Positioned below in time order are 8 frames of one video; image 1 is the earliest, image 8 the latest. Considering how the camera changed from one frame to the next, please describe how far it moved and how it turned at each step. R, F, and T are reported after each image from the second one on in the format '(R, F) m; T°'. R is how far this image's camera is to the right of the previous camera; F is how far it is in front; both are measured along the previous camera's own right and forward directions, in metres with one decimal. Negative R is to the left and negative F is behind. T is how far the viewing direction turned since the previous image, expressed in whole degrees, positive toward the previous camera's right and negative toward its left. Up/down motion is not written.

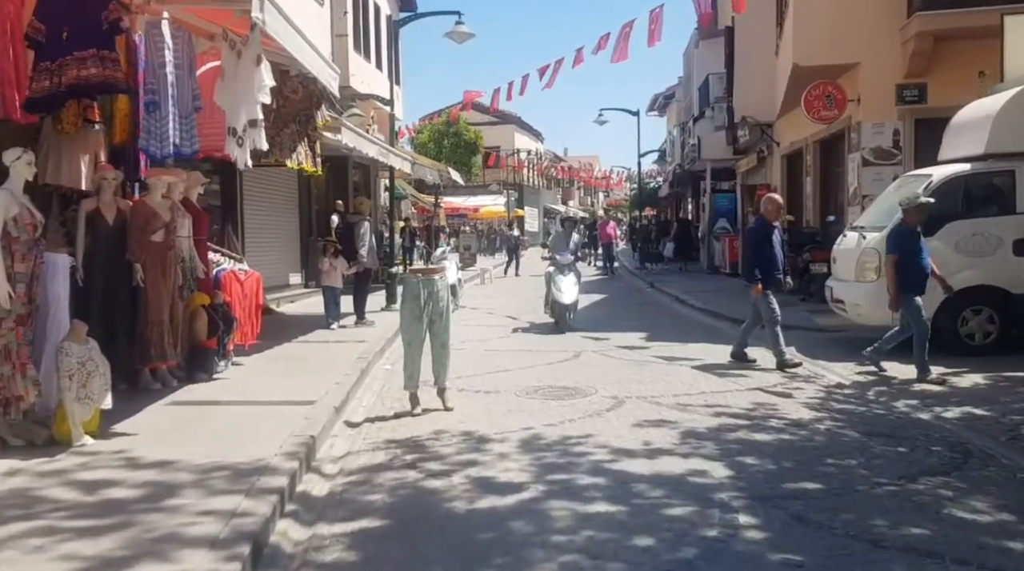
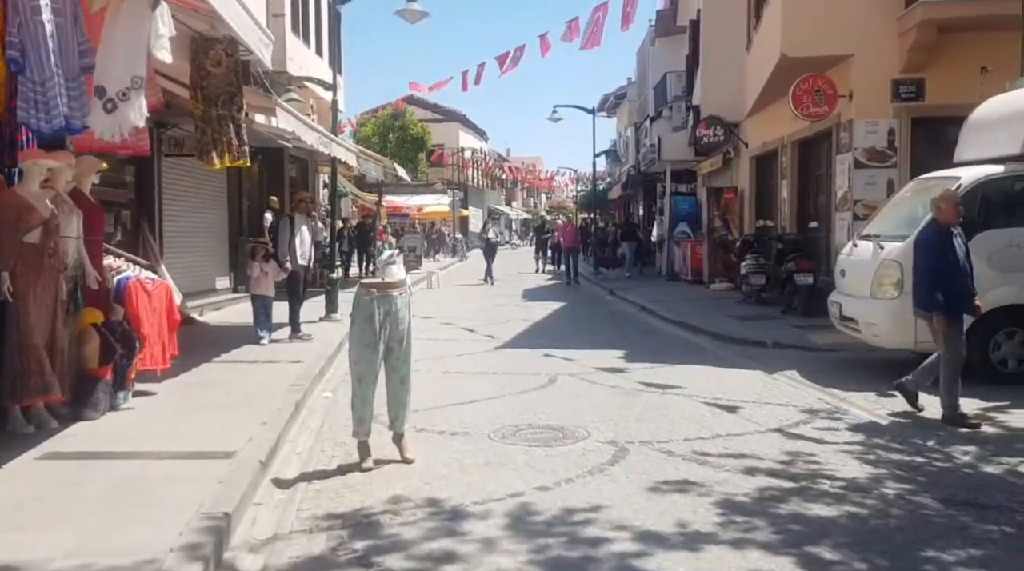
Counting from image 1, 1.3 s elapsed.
(-0.3, +1.5) m; +4°
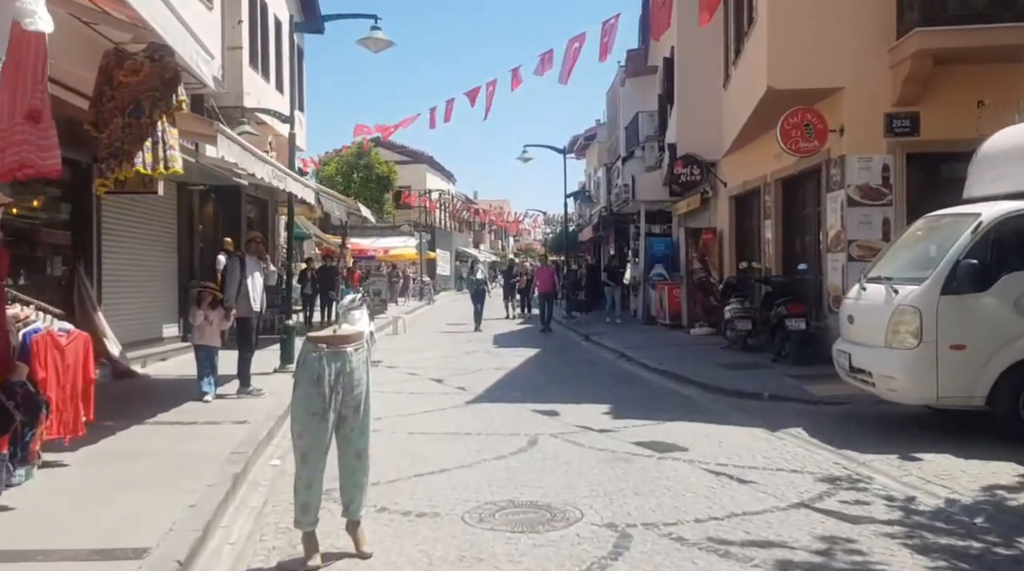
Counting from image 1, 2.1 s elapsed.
(-0.1, +1.0) m; +2°
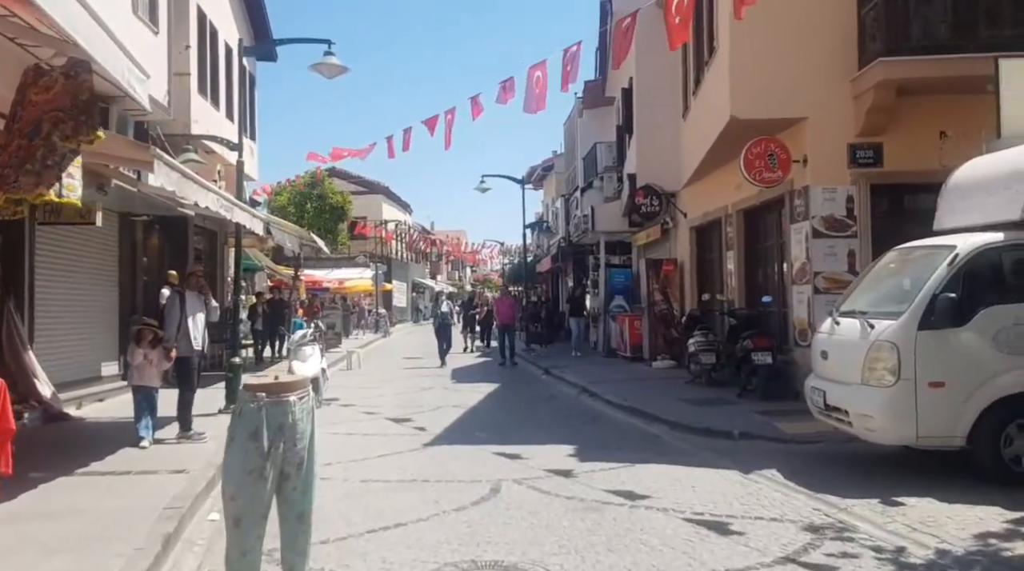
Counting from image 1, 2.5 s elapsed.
(0.0, +0.5) m; +3°
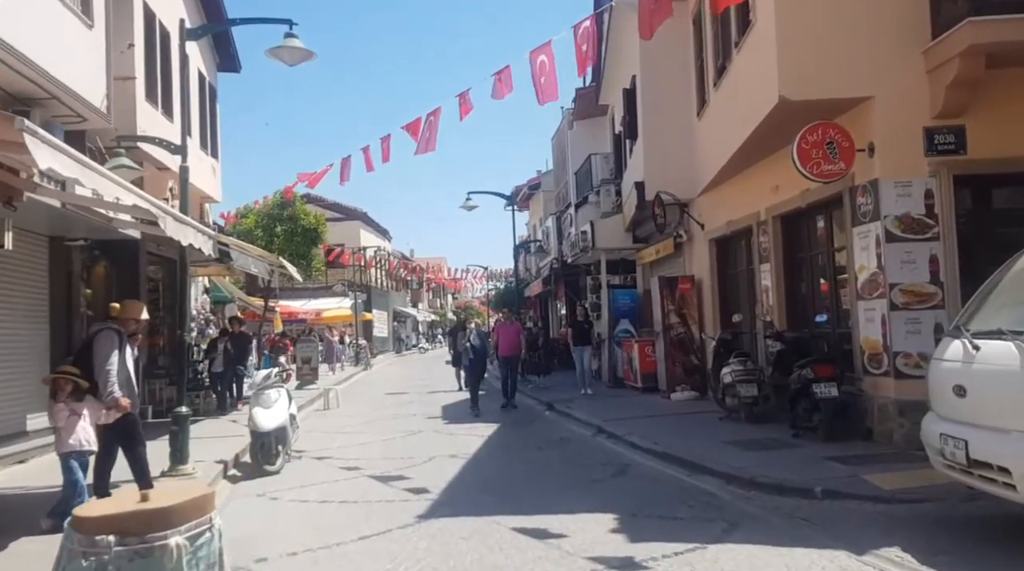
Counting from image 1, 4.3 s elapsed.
(-0.3, +2.2) m; +1°
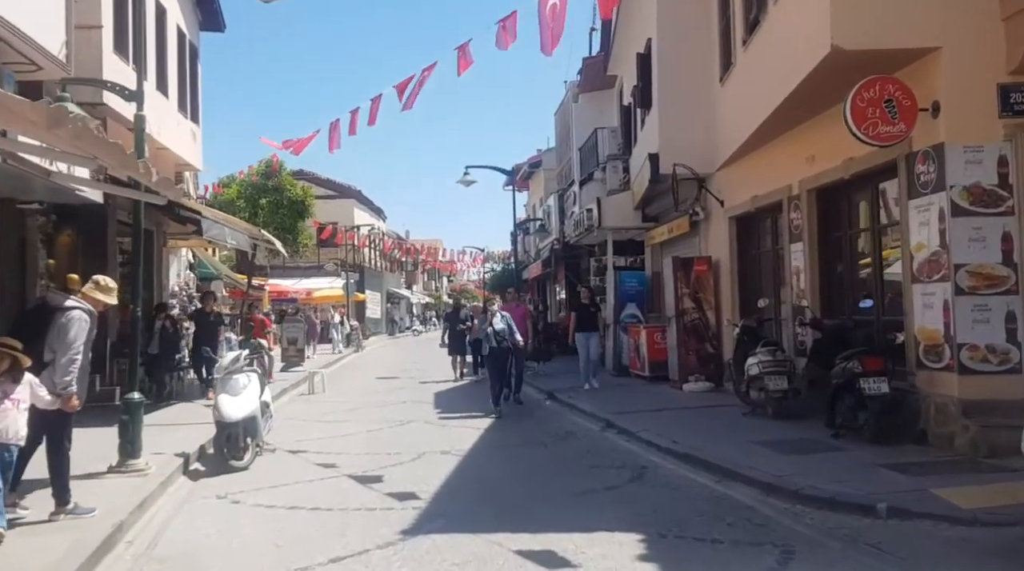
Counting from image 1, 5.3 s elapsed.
(-0.1, +1.3) m; 0°
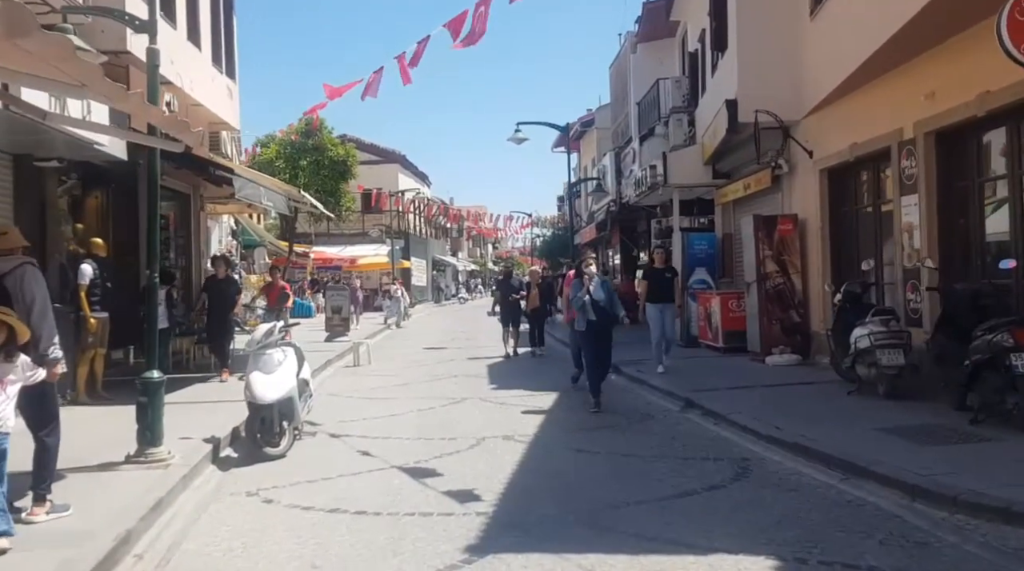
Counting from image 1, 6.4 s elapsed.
(-0.3, +1.3) m; -3°
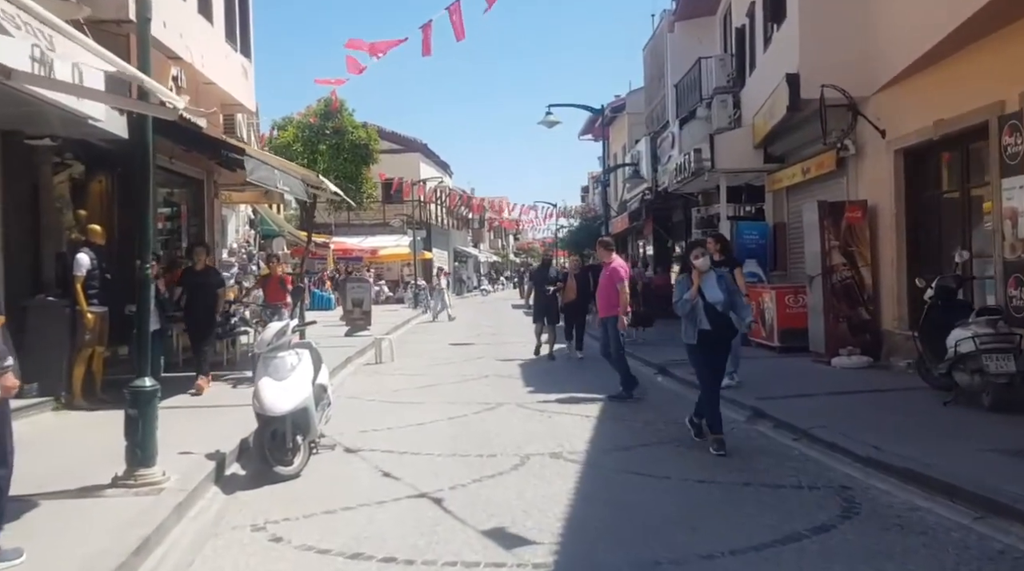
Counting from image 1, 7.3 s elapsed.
(-0.3, +1.2) m; -1°
